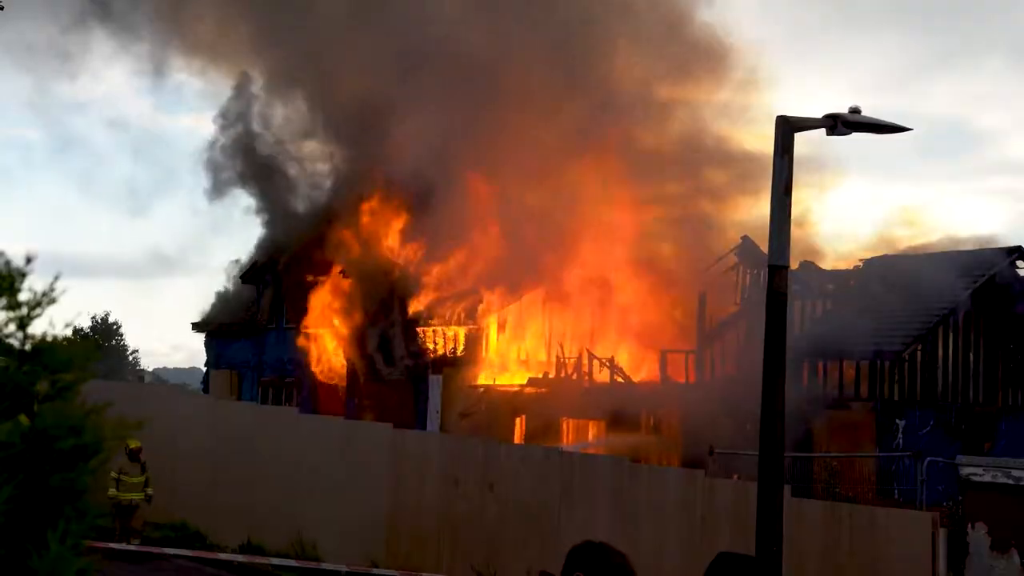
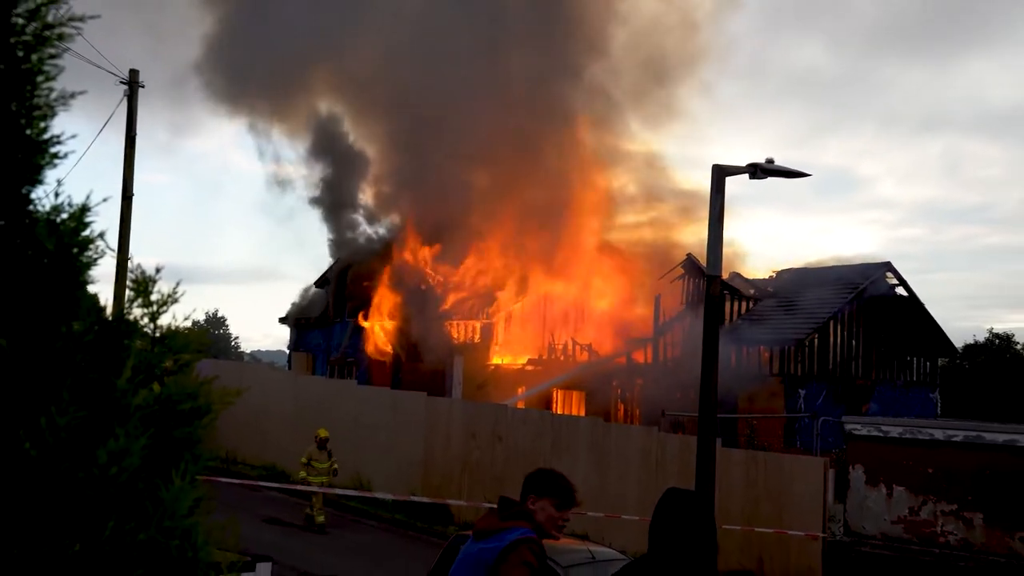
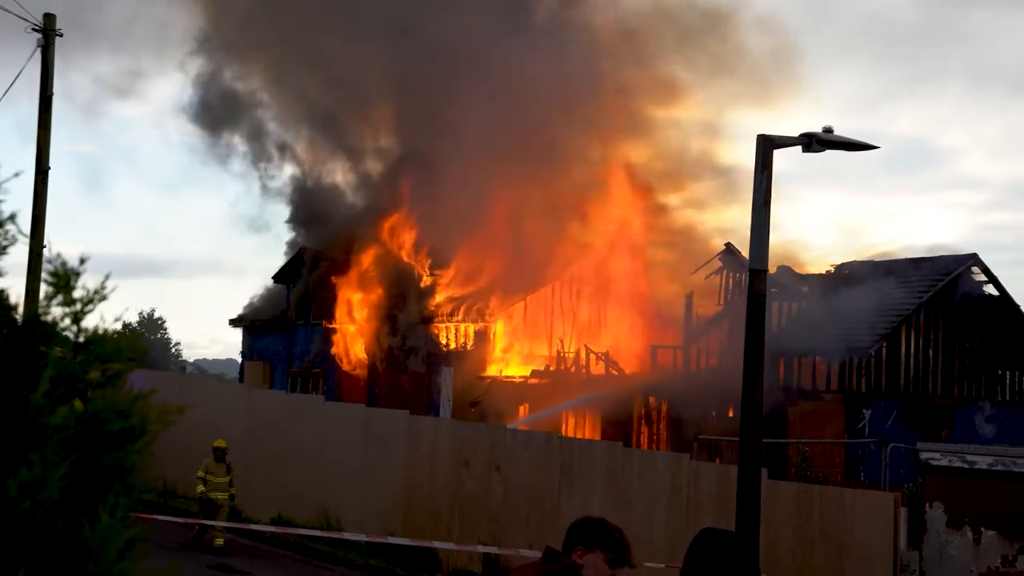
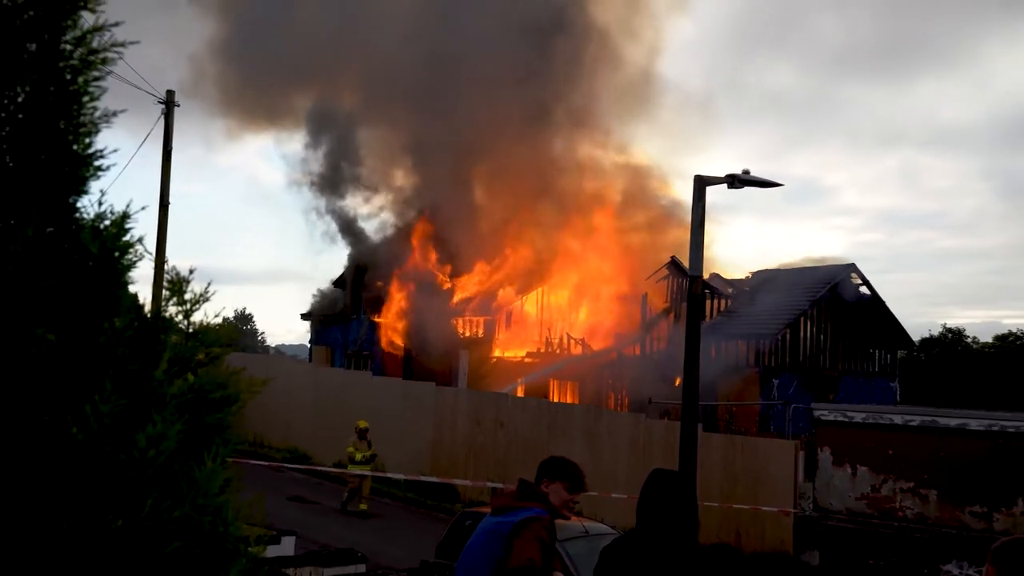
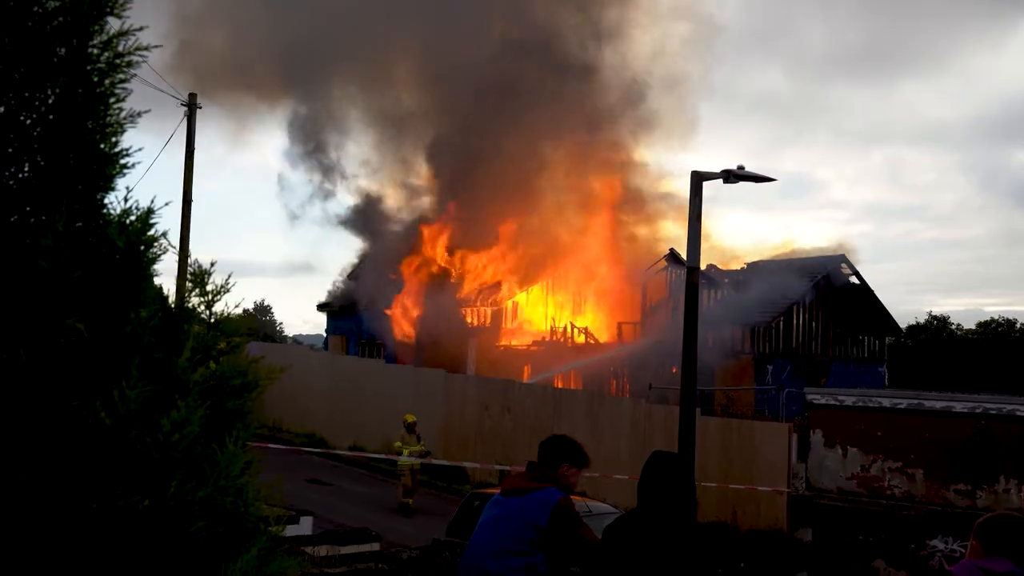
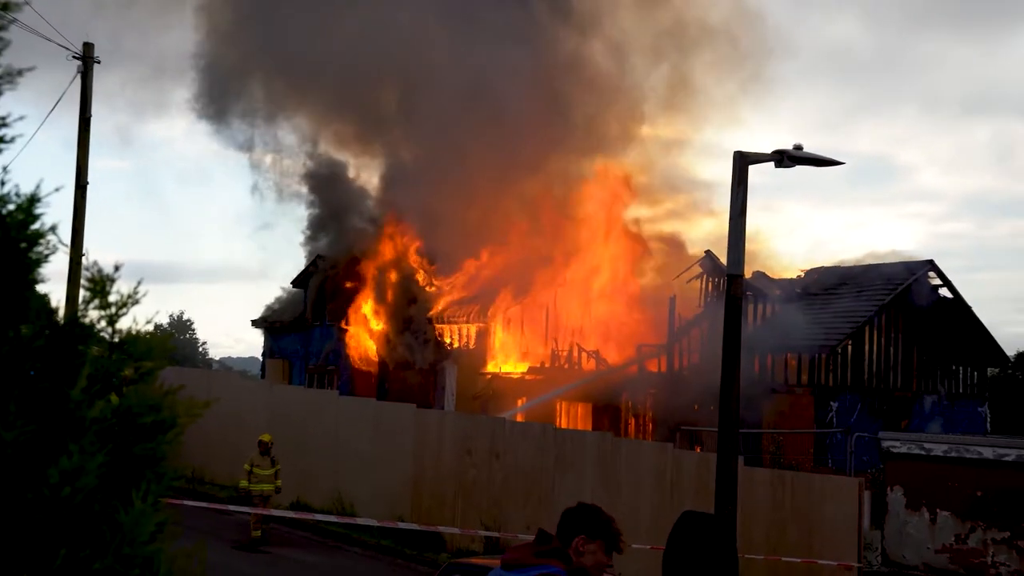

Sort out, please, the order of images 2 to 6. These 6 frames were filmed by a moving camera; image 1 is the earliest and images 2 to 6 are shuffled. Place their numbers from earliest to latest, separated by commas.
3, 6, 2, 4, 5
